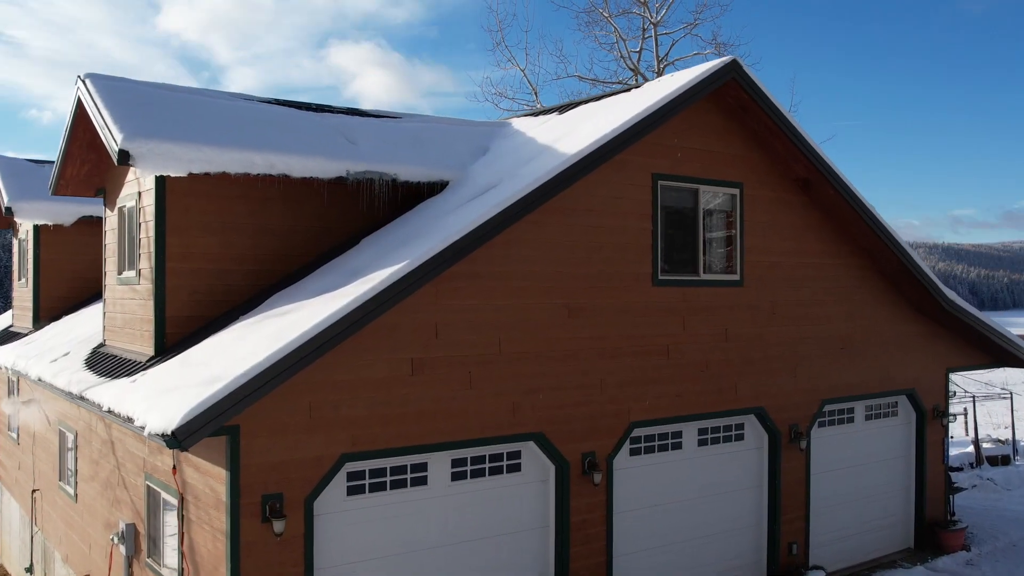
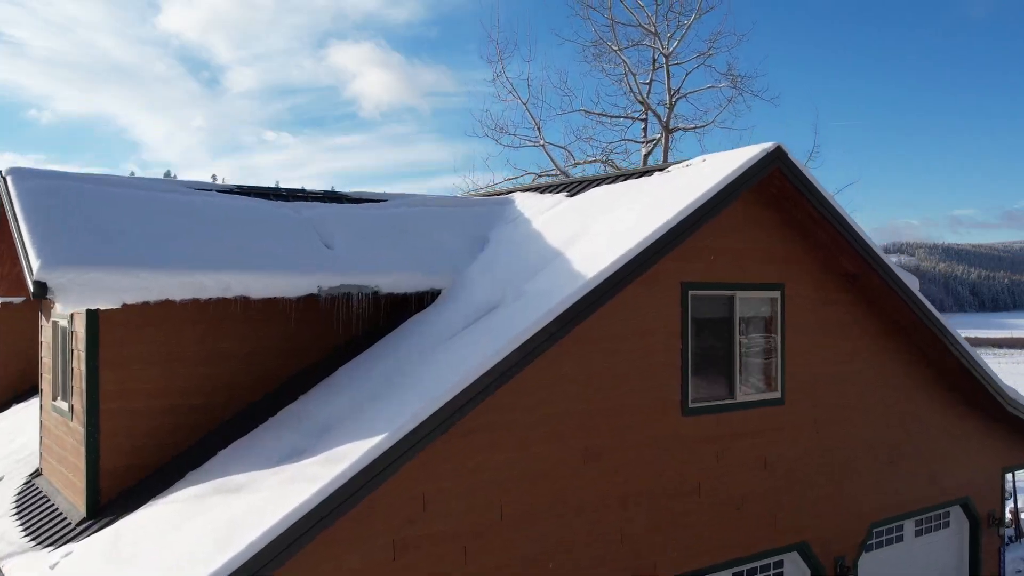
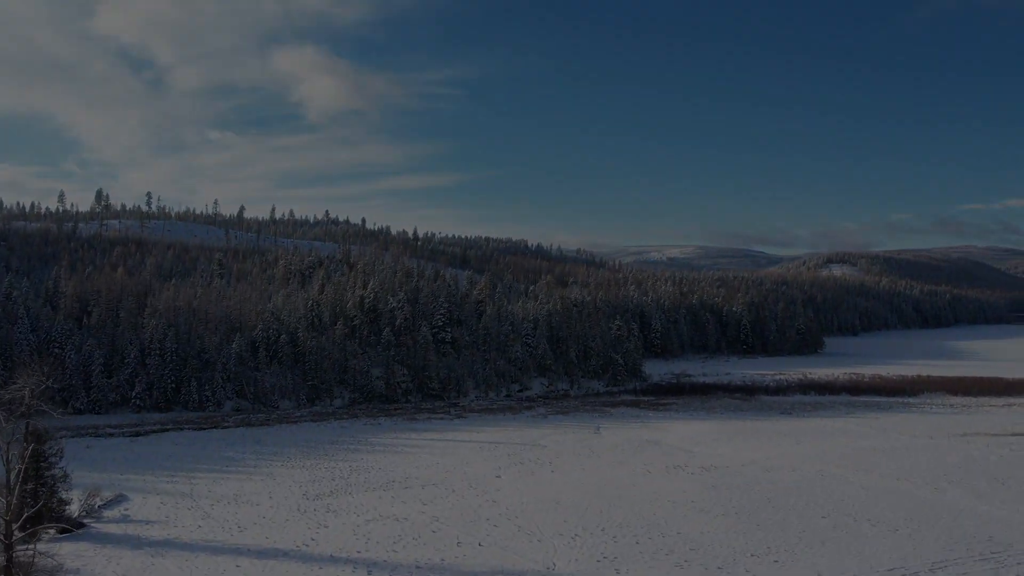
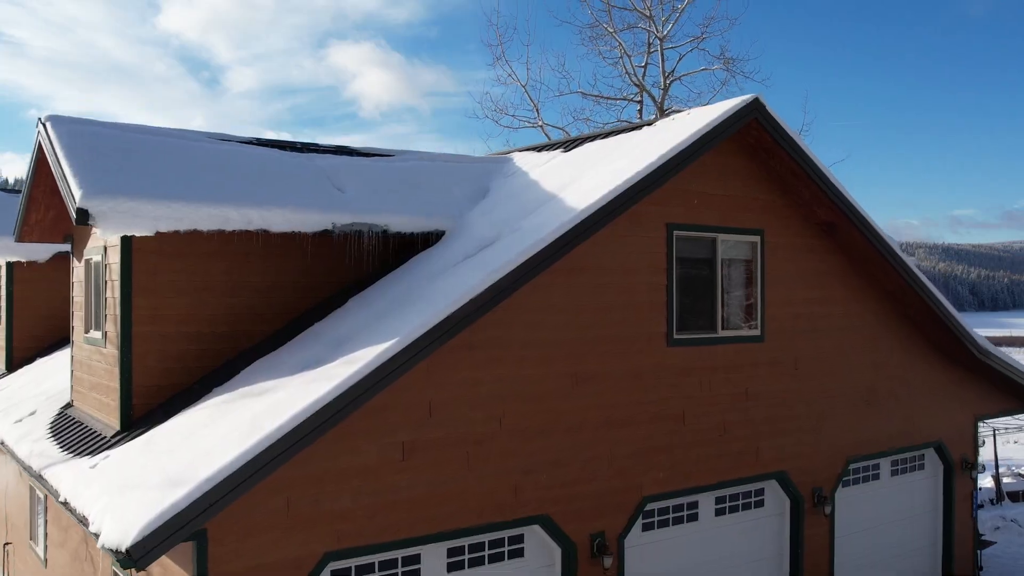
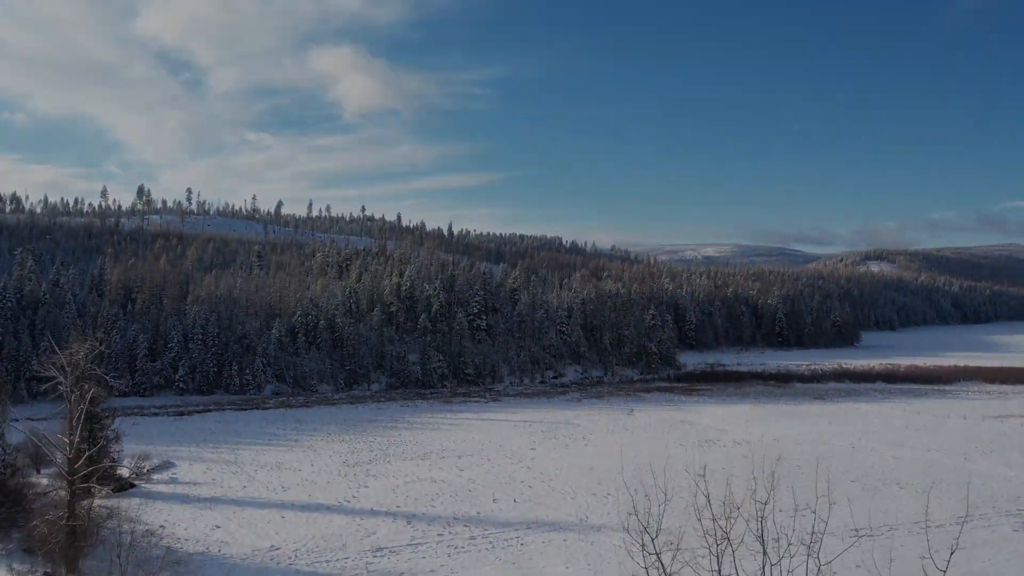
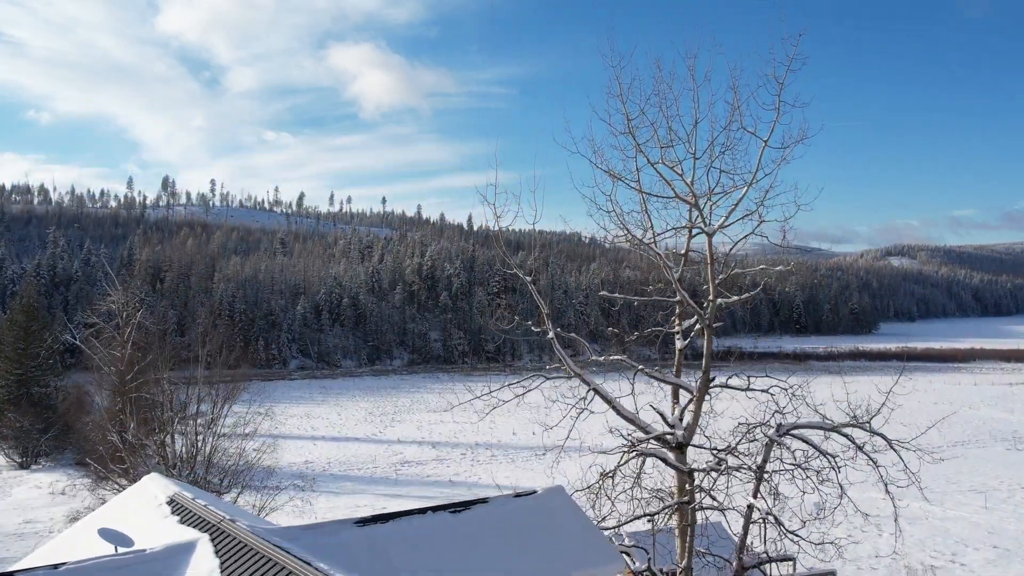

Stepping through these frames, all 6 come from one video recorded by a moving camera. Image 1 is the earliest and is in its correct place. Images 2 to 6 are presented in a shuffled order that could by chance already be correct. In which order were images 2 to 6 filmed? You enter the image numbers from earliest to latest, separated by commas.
4, 2, 6, 5, 3
